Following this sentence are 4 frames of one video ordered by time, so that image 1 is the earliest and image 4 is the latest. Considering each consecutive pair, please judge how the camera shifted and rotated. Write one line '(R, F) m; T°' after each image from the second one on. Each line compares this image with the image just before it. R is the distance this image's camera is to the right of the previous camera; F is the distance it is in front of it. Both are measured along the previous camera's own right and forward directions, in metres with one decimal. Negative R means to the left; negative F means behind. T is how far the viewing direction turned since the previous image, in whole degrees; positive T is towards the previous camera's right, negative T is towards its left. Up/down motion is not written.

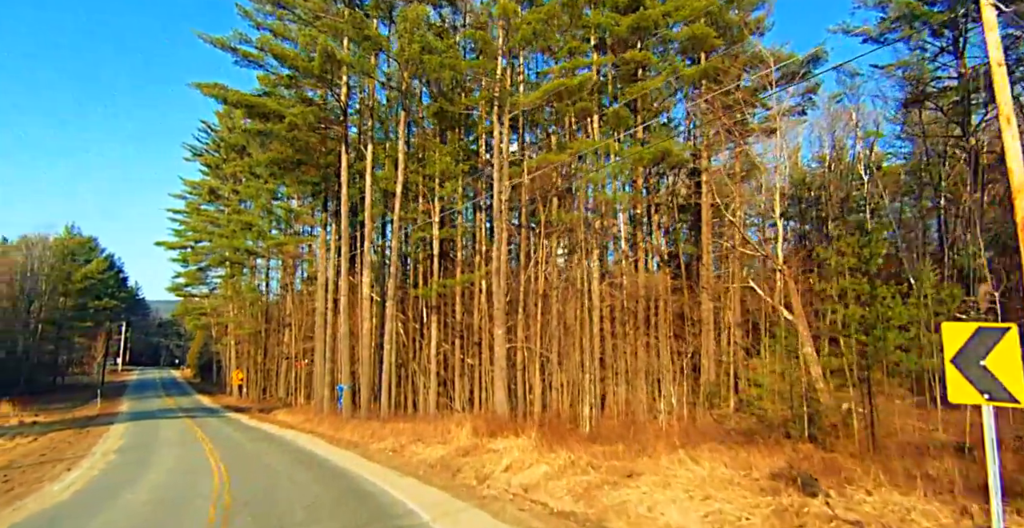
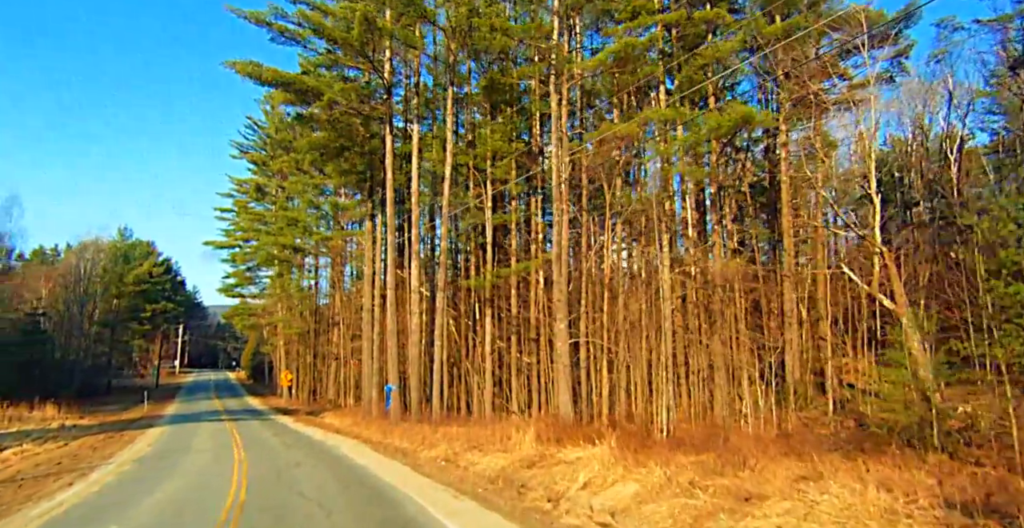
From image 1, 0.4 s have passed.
(-0.5, +2.7) m; -4°
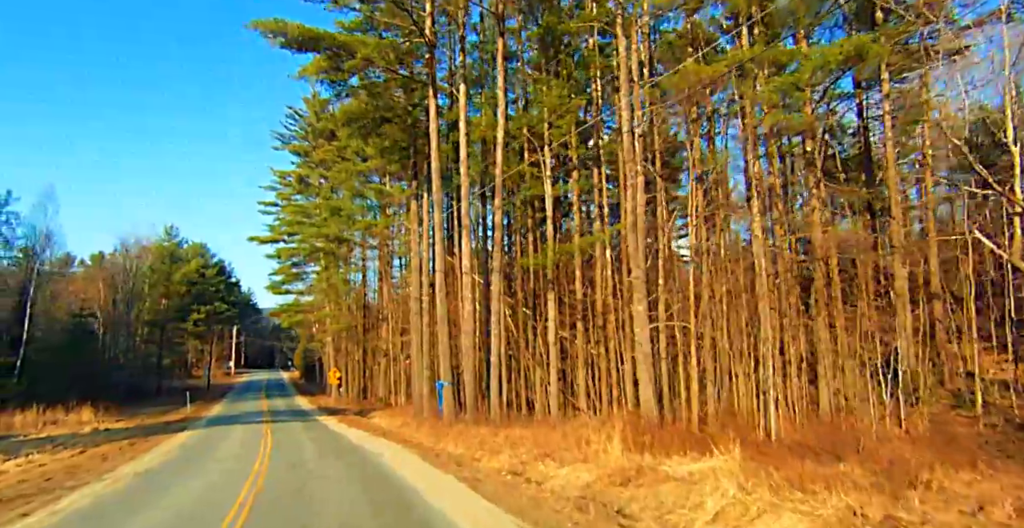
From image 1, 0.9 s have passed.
(-0.5, +3.5) m; -4°
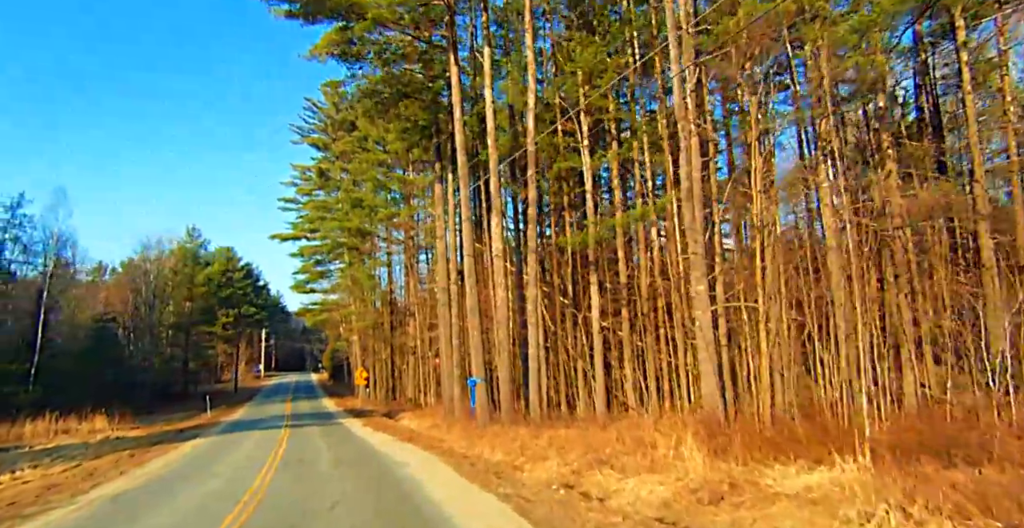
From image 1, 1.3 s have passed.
(-0.3, +2.5) m; -2°
